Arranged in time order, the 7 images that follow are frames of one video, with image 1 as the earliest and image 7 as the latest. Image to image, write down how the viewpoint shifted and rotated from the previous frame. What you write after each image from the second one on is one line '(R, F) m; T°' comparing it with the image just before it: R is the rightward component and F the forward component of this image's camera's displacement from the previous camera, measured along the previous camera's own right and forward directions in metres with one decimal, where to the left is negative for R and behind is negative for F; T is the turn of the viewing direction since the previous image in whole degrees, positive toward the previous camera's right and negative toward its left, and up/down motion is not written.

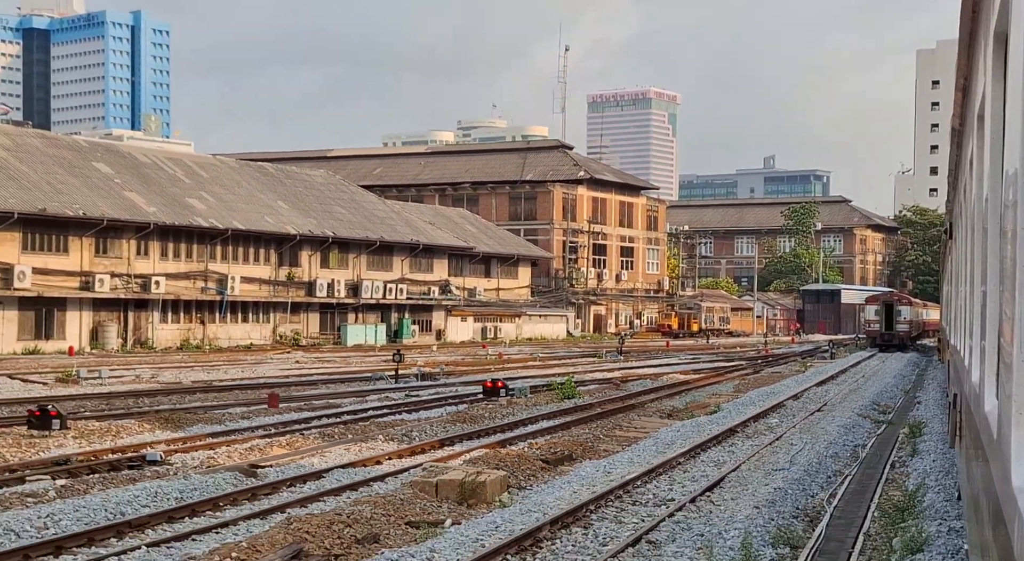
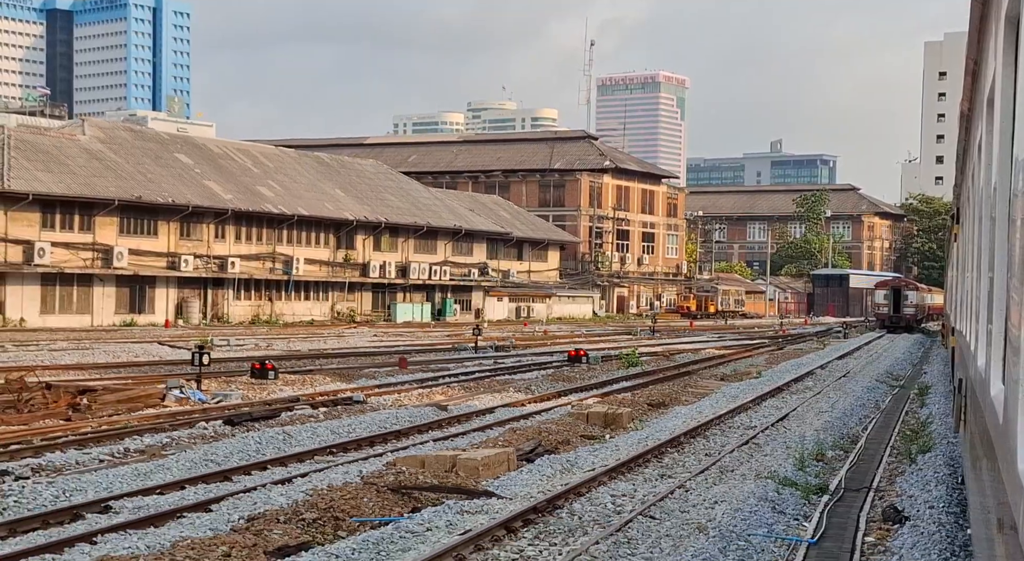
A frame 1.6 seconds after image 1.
(-1.6, -5.1) m; 0°
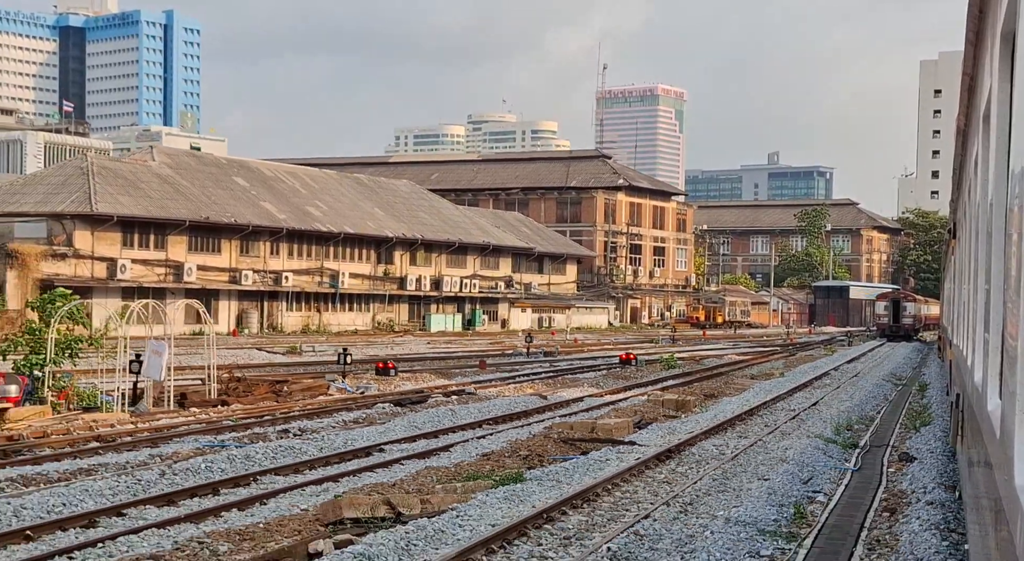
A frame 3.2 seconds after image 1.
(-1.6, -4.9) m; 0°
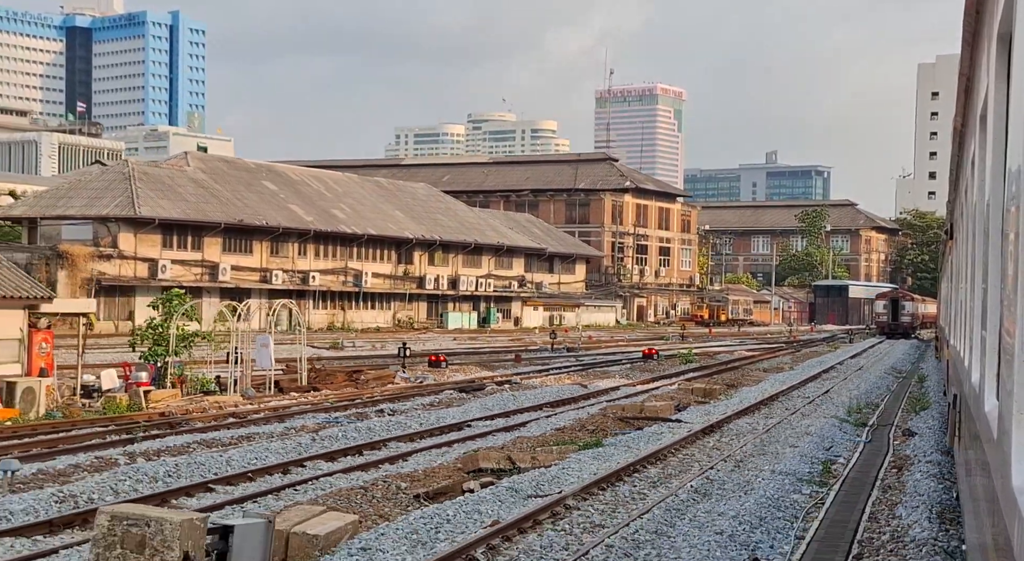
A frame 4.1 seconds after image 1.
(-0.9, -2.9) m; 0°
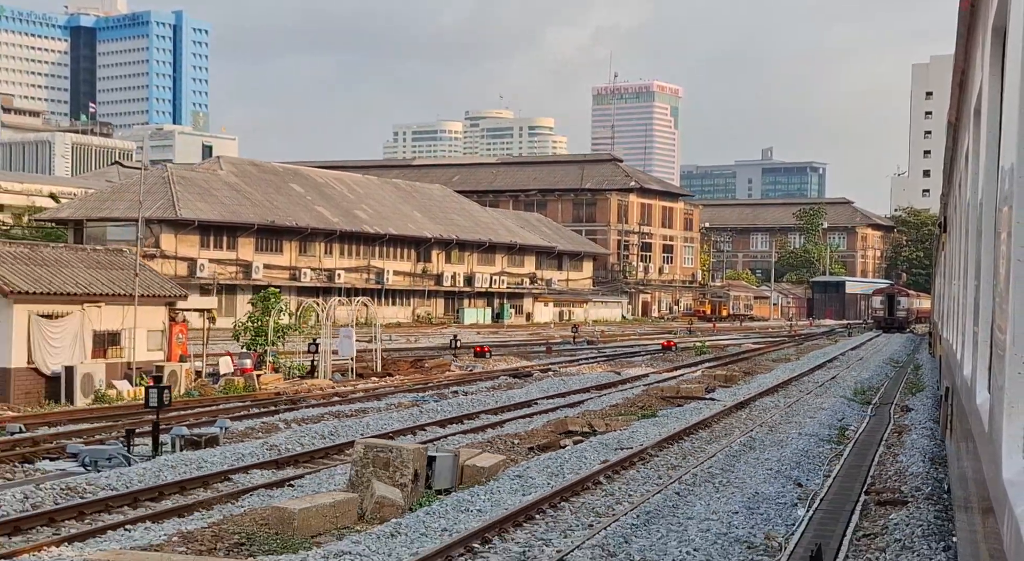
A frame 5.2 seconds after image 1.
(-1.0, -3.3) m; 0°
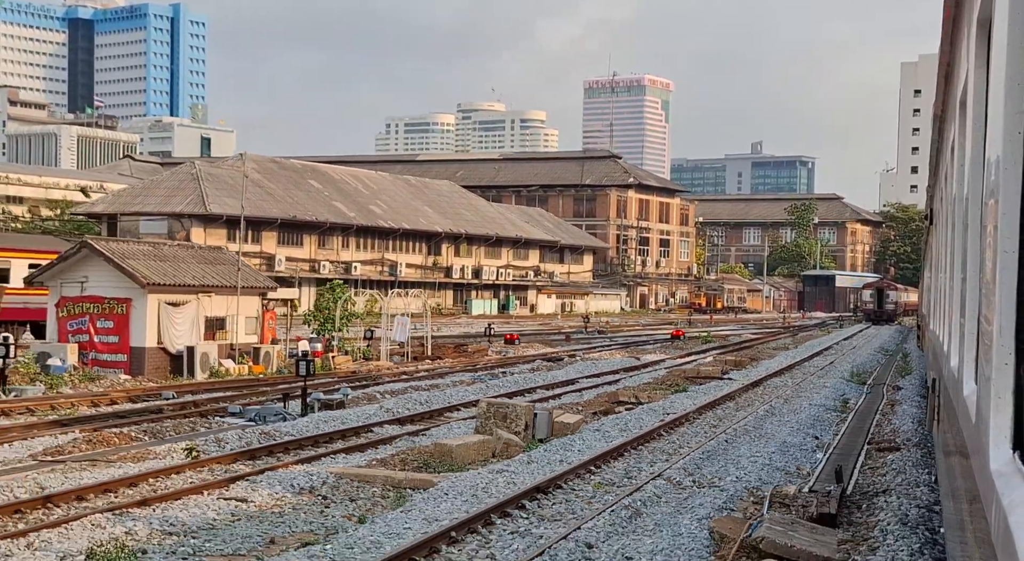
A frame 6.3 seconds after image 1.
(-1.0, -3.2) m; 0°
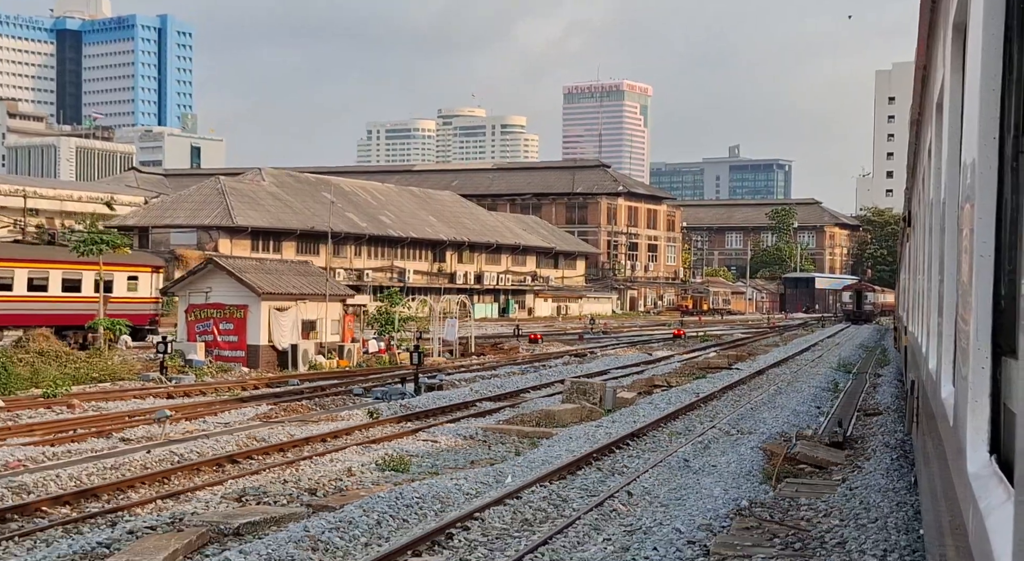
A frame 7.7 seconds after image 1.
(-1.3, -4.3) m; +1°
